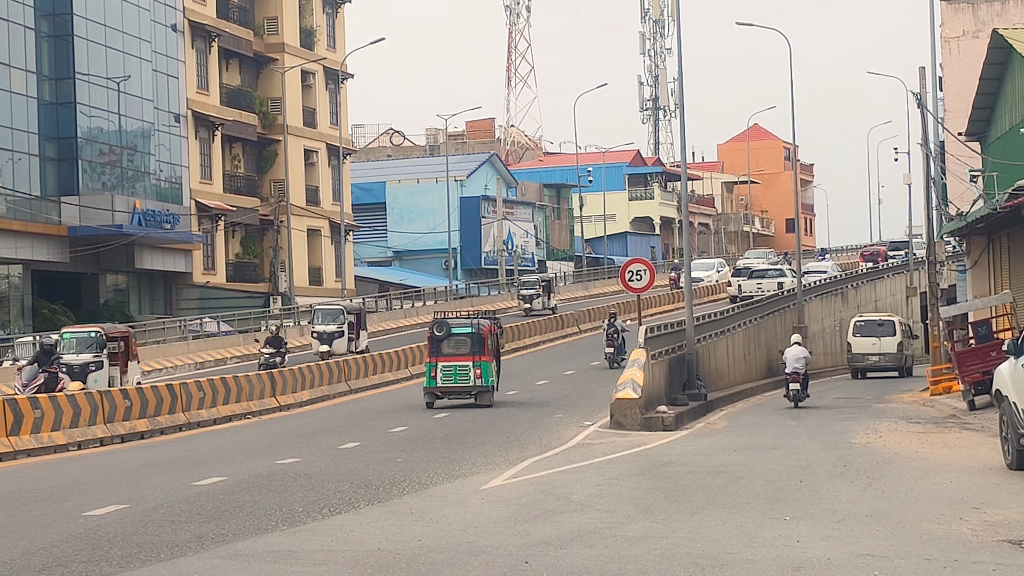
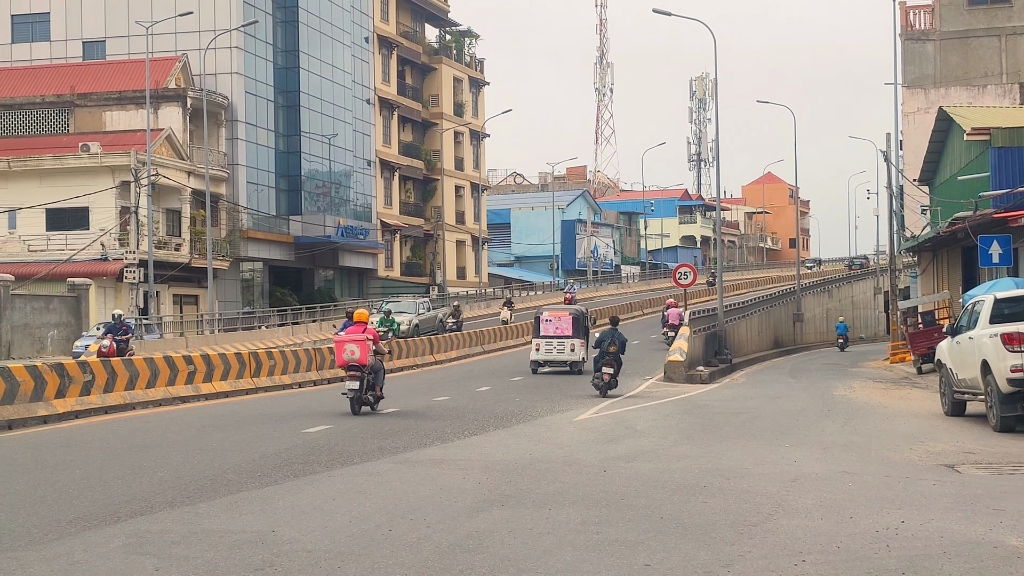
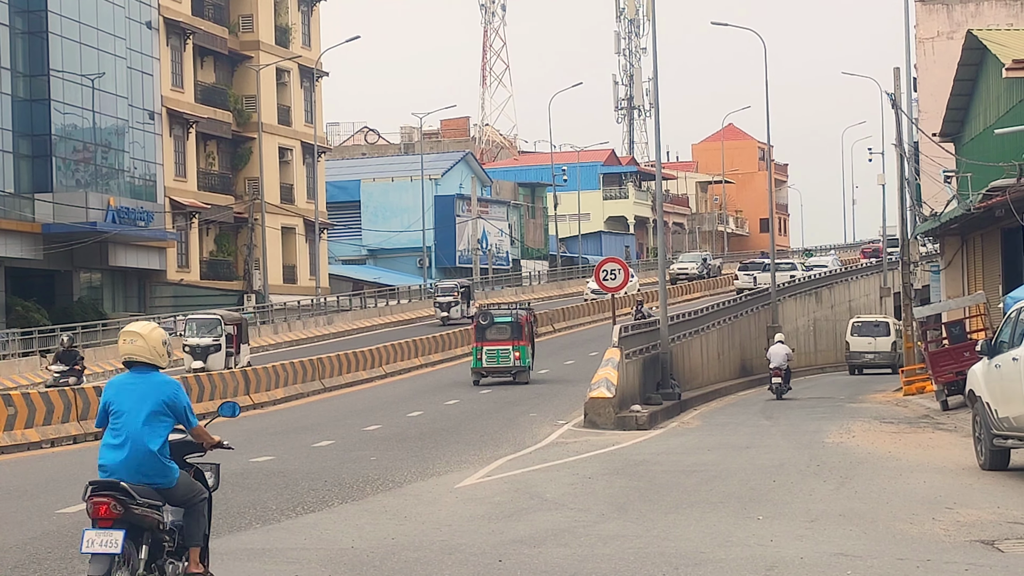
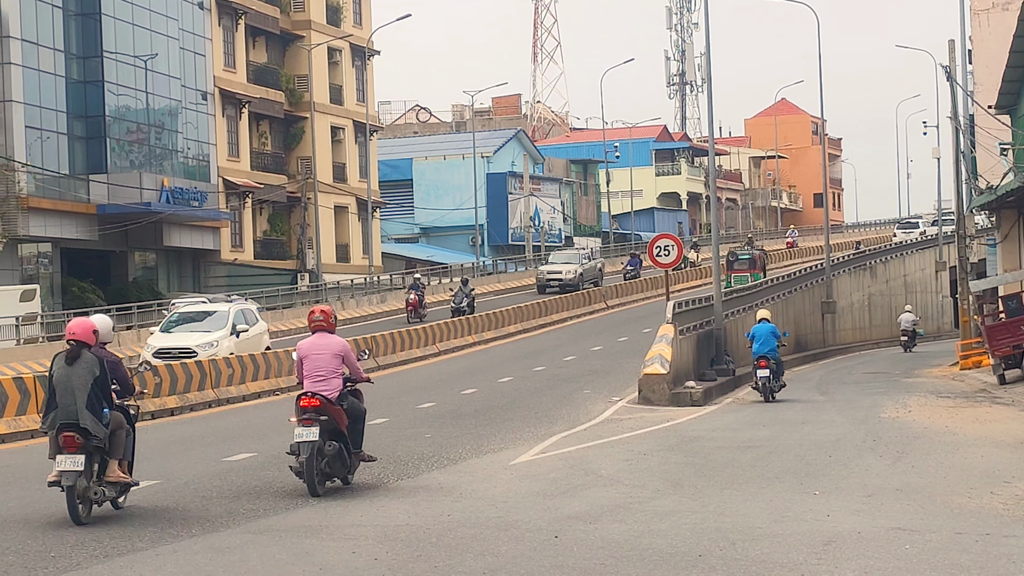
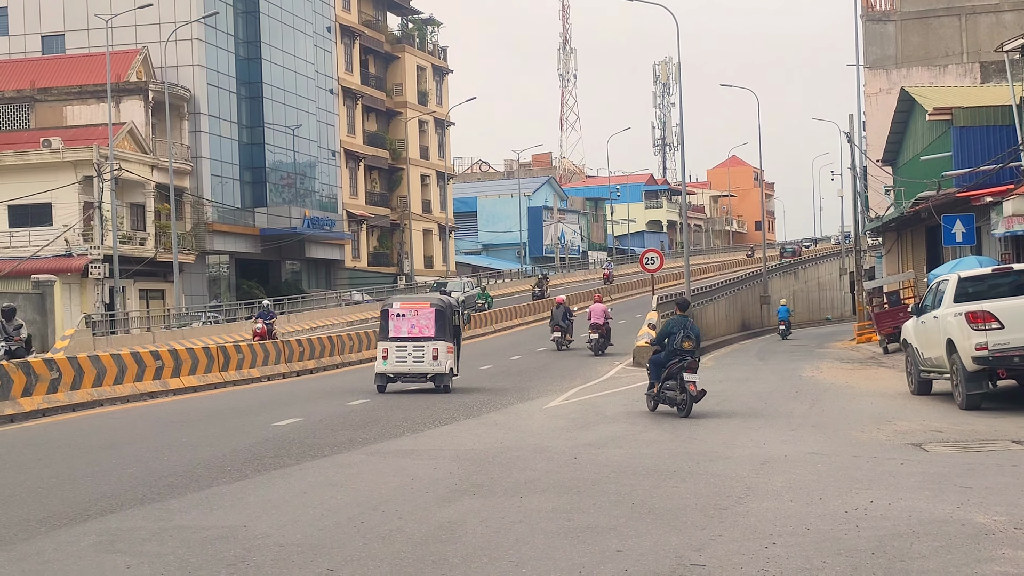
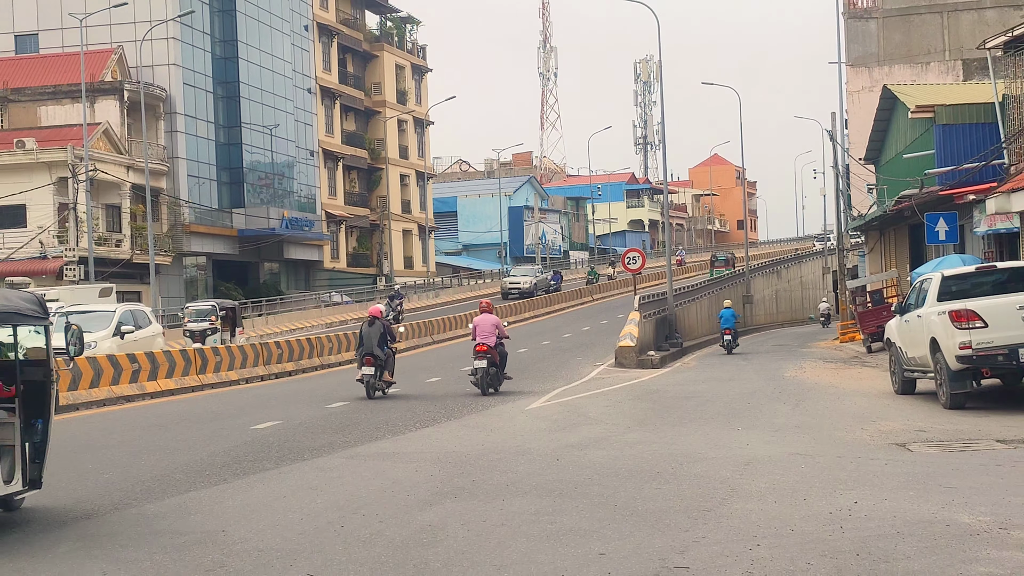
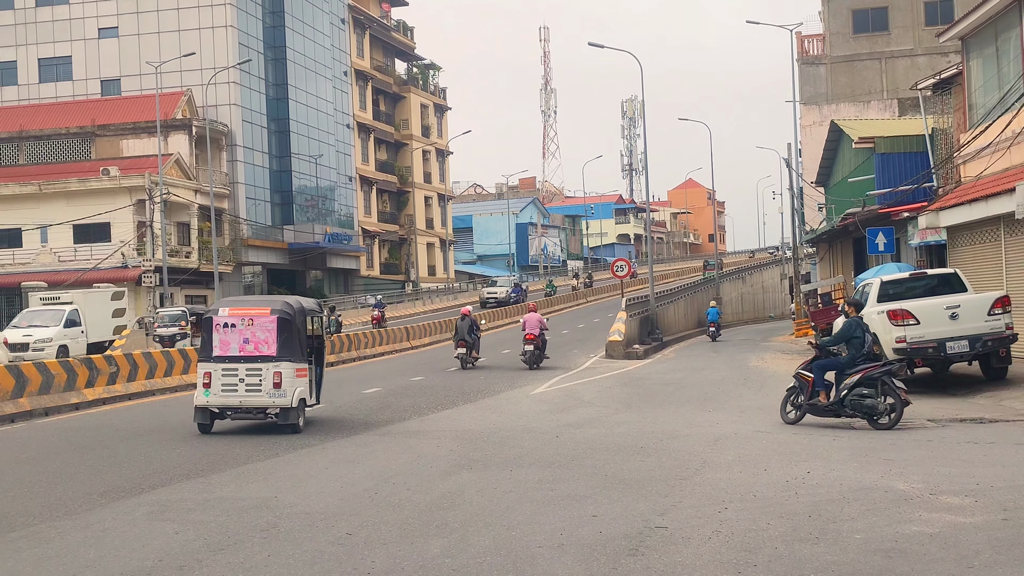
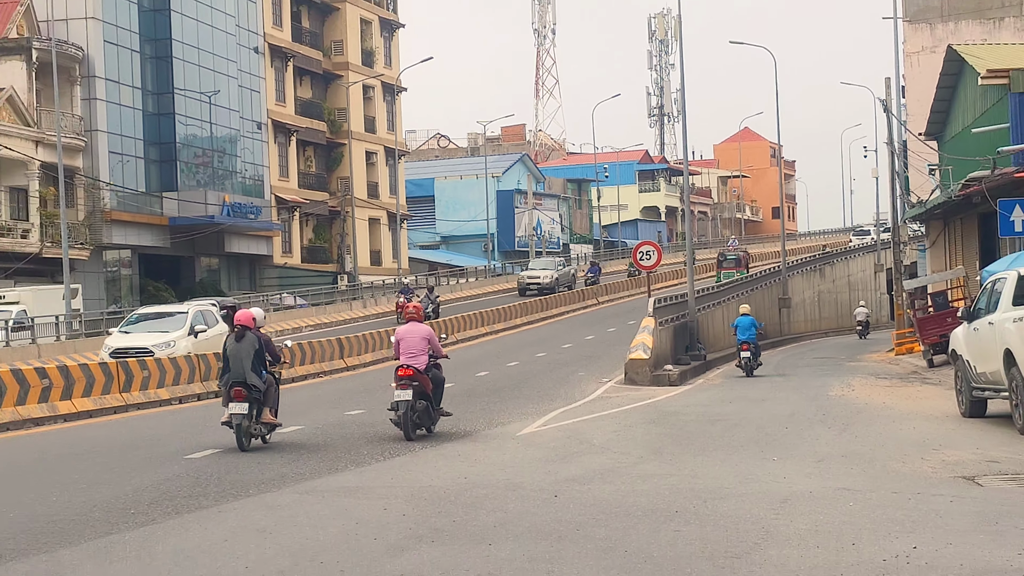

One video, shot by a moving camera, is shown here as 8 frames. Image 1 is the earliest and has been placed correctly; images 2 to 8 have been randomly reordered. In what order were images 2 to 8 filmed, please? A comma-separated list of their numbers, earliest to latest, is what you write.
3, 4, 8, 6, 7, 5, 2
